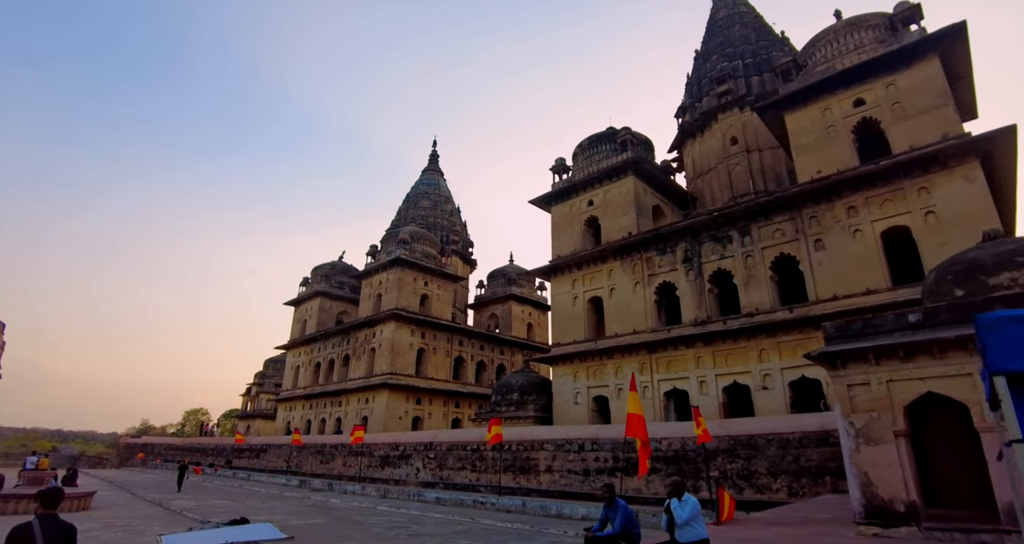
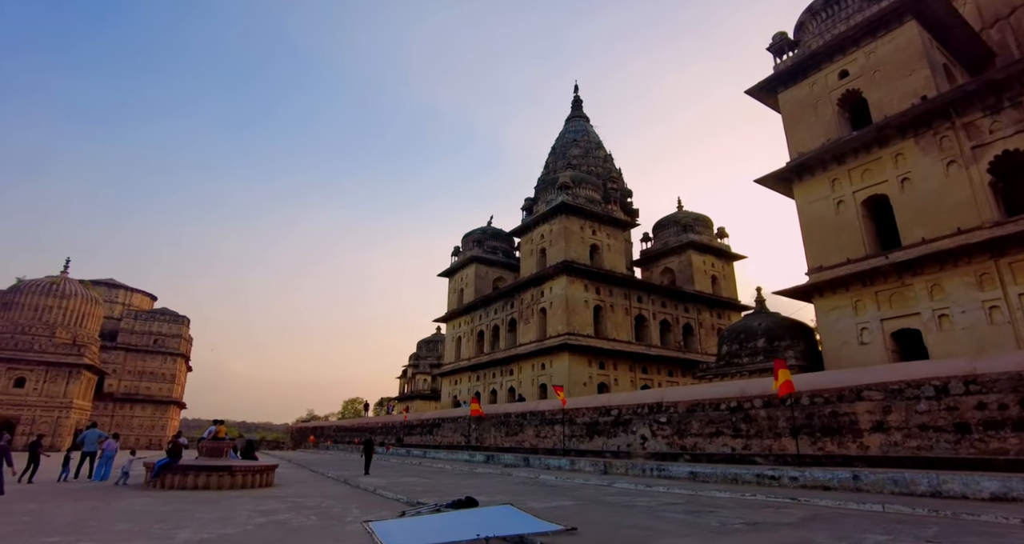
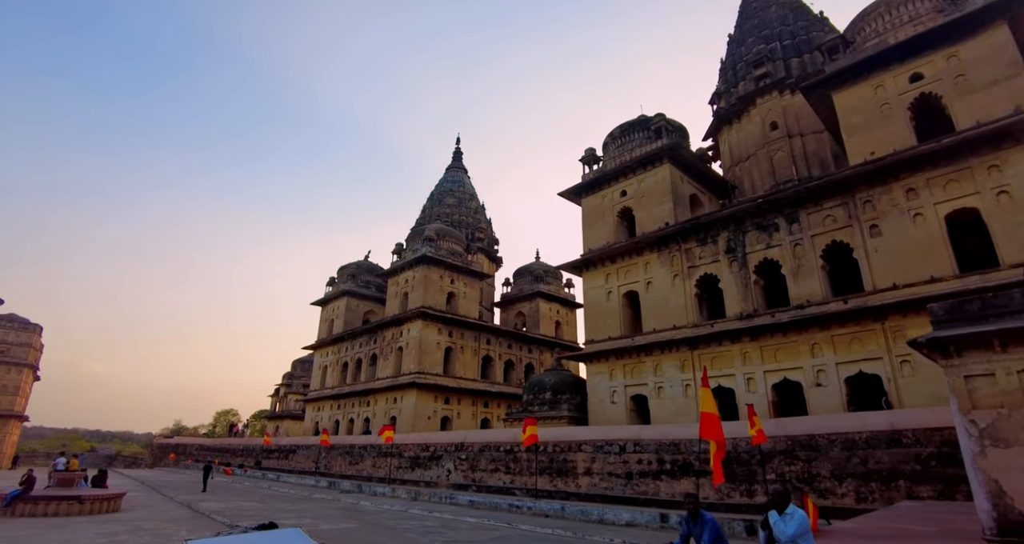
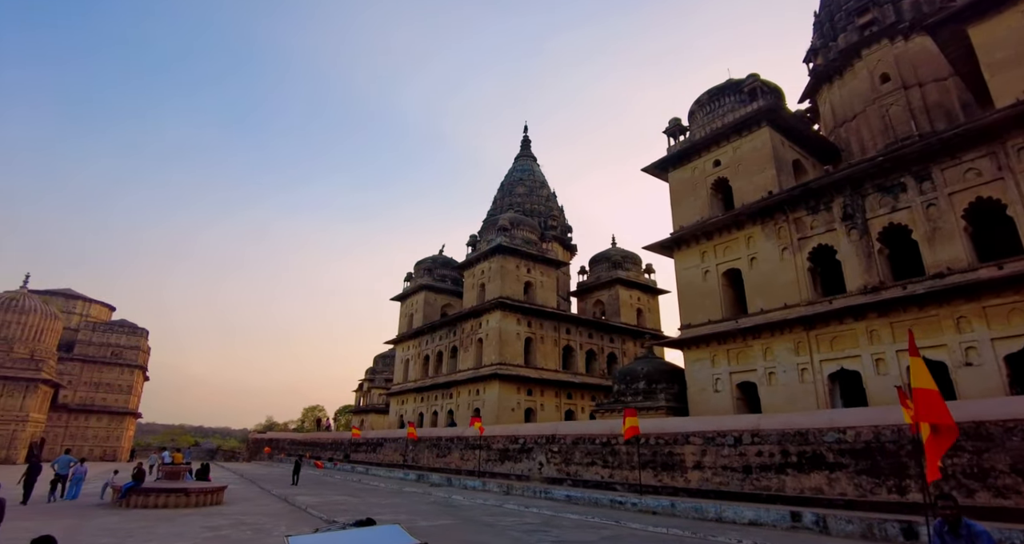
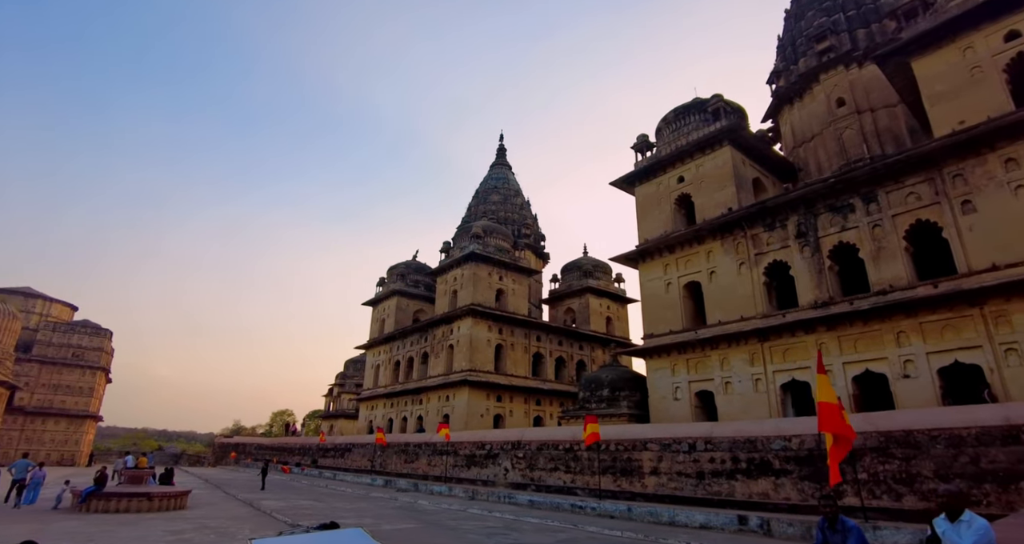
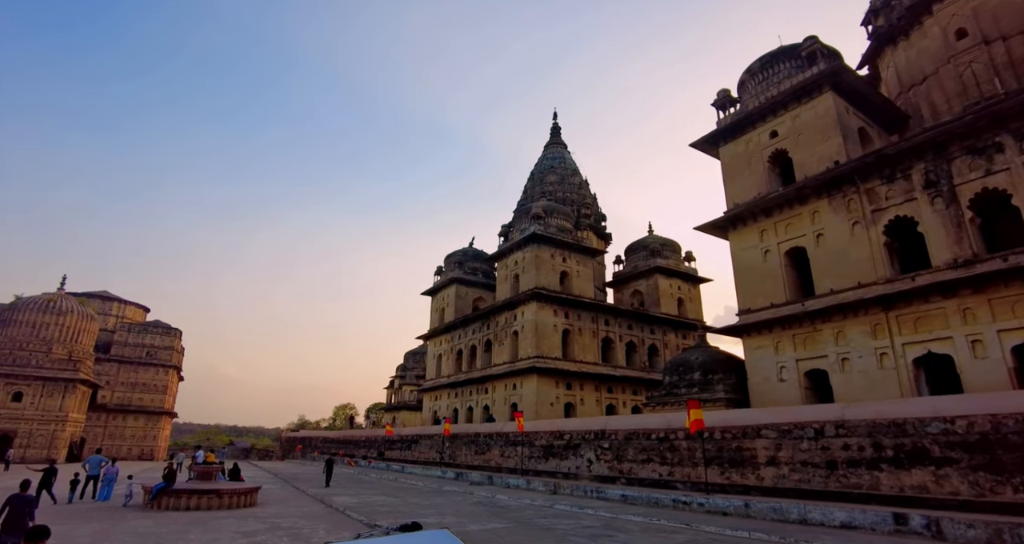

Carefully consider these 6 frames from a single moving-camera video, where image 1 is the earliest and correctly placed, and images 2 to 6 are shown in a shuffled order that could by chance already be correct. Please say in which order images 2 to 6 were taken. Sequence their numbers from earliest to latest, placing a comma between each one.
3, 5, 4, 6, 2
